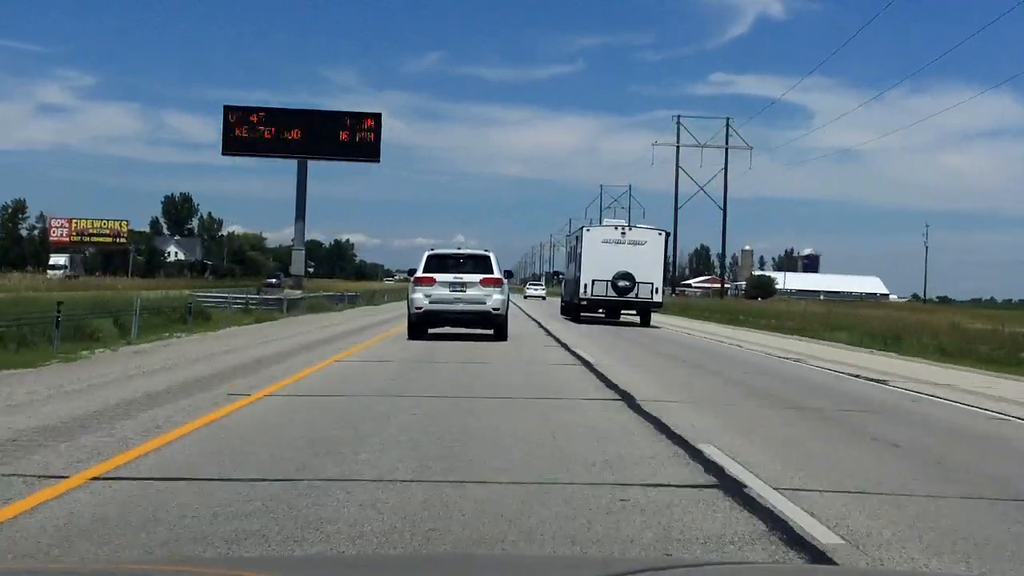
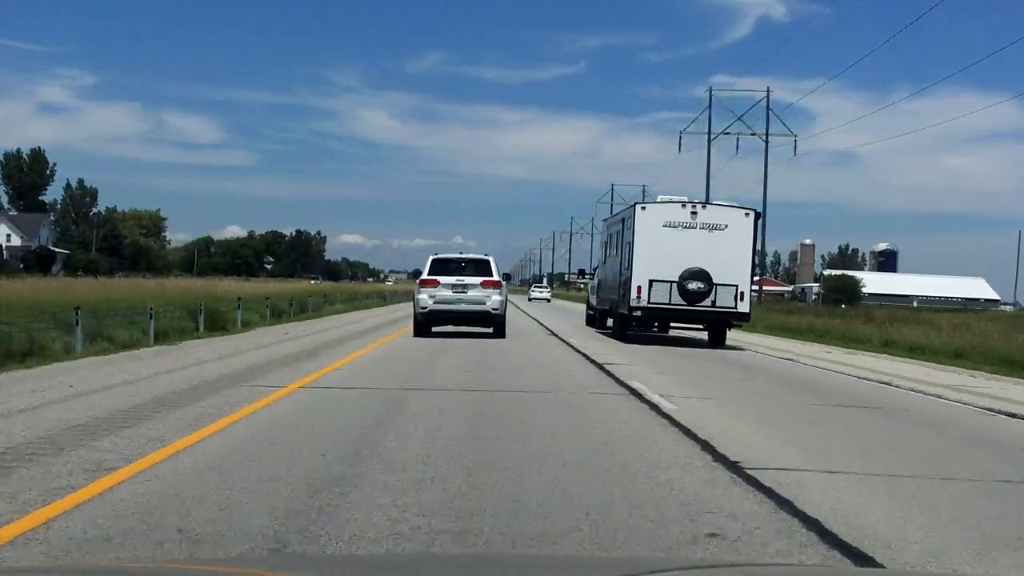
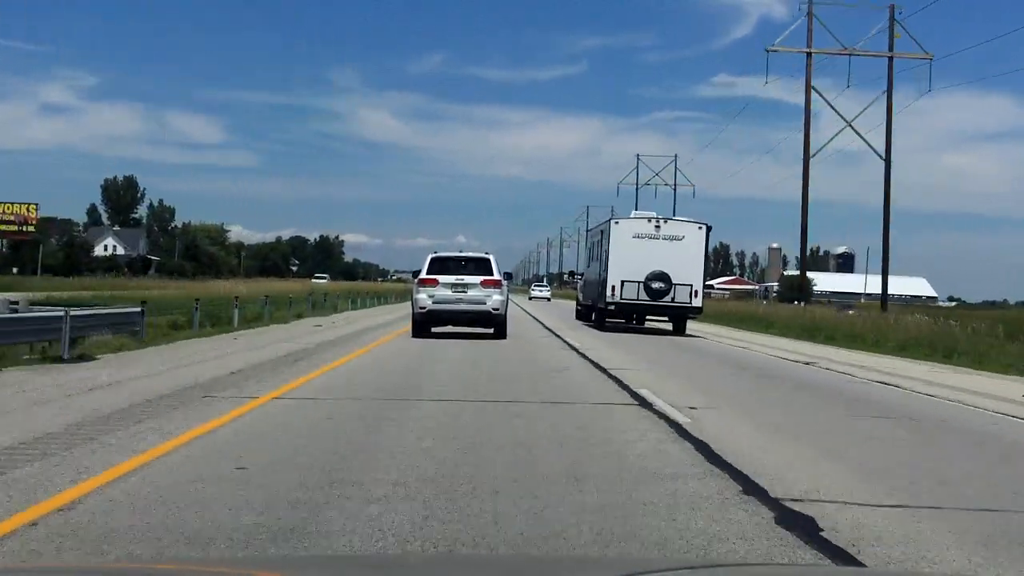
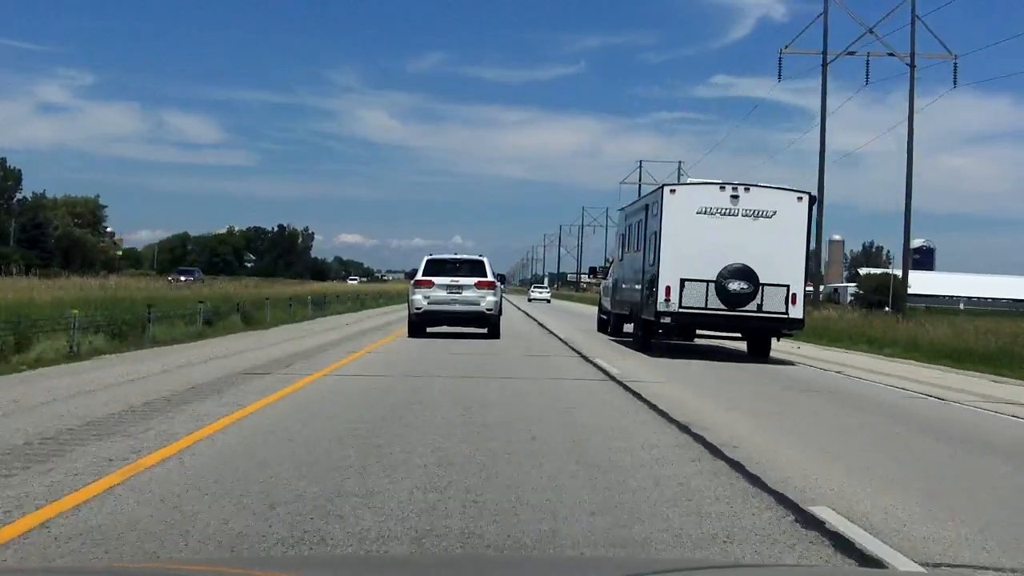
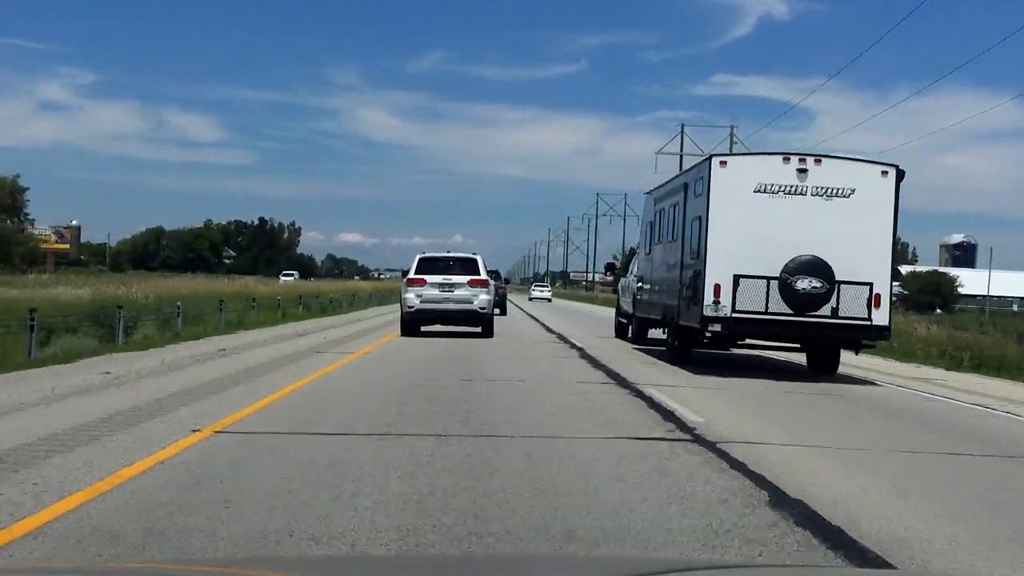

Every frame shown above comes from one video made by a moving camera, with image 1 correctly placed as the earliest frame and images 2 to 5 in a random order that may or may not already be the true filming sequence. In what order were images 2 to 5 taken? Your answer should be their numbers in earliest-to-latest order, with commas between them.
3, 2, 4, 5
